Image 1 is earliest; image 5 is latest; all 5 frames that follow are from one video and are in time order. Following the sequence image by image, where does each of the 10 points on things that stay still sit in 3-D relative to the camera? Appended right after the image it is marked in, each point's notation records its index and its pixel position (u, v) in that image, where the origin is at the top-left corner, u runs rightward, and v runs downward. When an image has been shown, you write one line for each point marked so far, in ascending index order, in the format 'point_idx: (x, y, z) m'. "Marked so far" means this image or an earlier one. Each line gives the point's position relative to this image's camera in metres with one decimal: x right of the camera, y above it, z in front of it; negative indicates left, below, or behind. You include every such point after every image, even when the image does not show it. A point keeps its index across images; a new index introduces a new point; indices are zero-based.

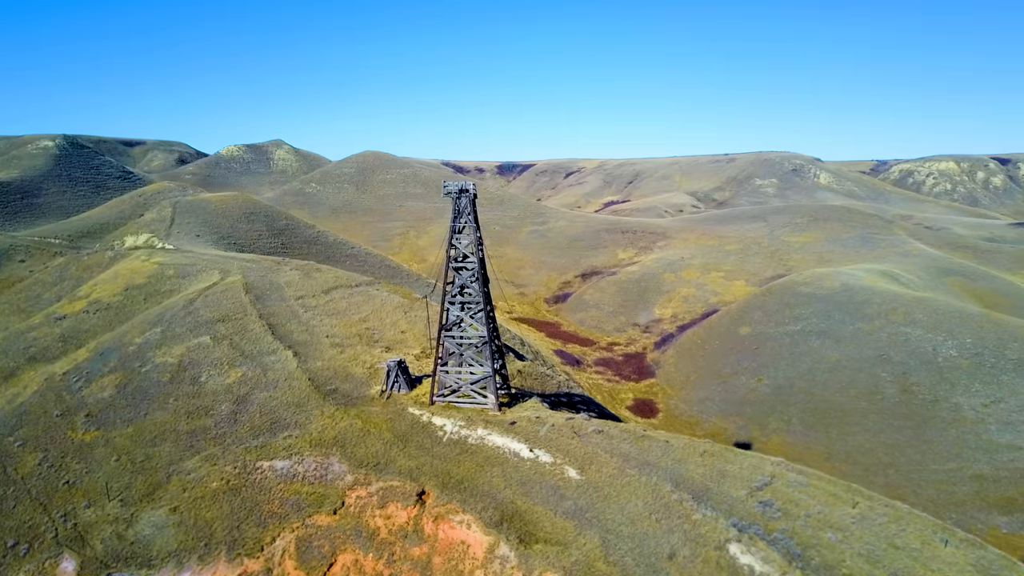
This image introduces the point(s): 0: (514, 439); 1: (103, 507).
0: (+0.1, -3.4, +17.9) m
1: (-8.9, -4.7, +17.5) m
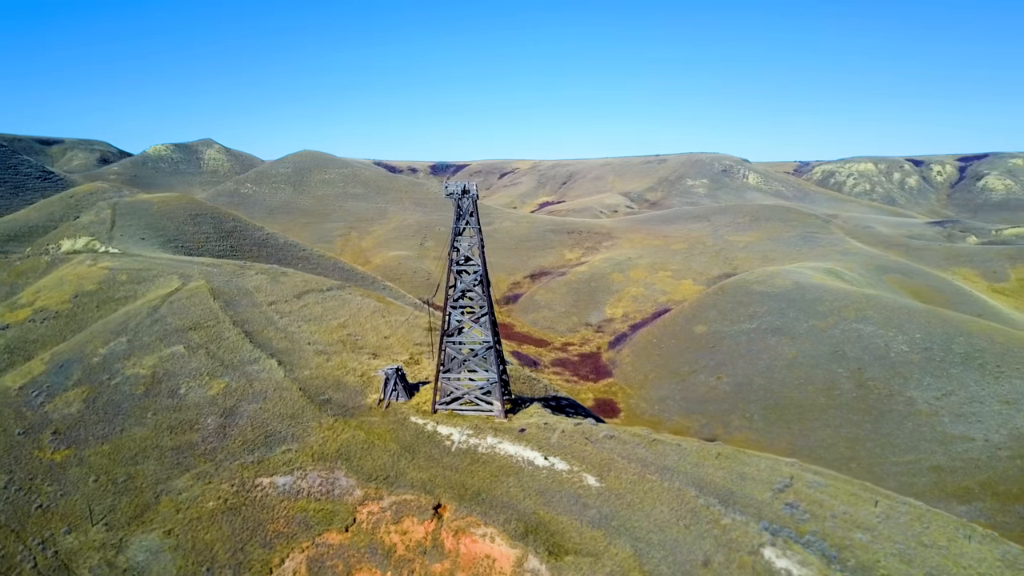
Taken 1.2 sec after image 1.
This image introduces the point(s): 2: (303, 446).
0: (+0.3, -3.4, +17.5) m
1: (-8.6, -4.9, +16.3) m
2: (-4.5, -3.5, +17.7) m
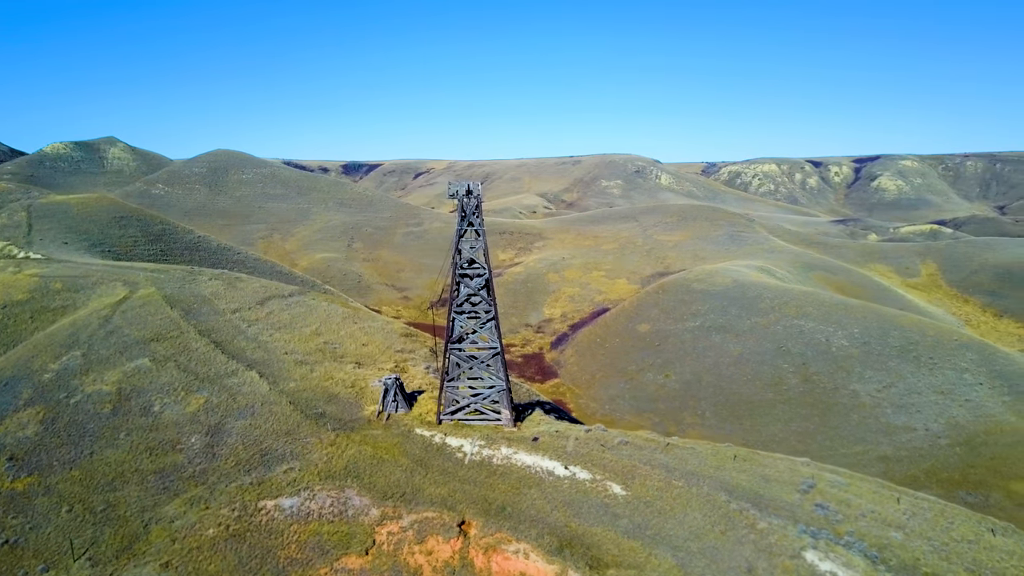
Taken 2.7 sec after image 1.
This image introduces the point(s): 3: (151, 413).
0: (+0.7, -3.5, +16.9) m
1: (-8.0, -5.1, +14.7) m
2: (-4.2, -3.6, +16.5) m
3: (-8.5, -2.9, +19.0) m
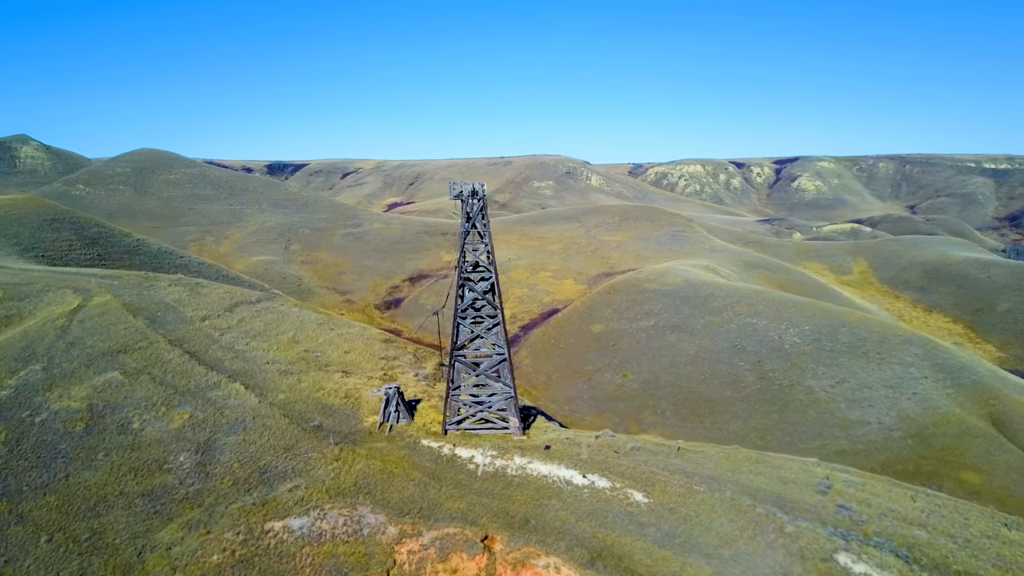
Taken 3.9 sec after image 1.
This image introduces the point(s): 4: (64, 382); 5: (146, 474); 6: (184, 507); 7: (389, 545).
0: (+0.9, -3.6, +16.4) m
1: (-7.5, -5.3, +13.4) m
2: (-3.9, -3.7, +15.6) m
3: (-8.4, -3.1, +17.7) m
4: (-10.9, -2.3, +19.7) m
5: (-7.4, -3.7, +16.3) m
6: (-6.2, -4.1, +15.3) m
7: (-2.1, -4.5, +14.0) m
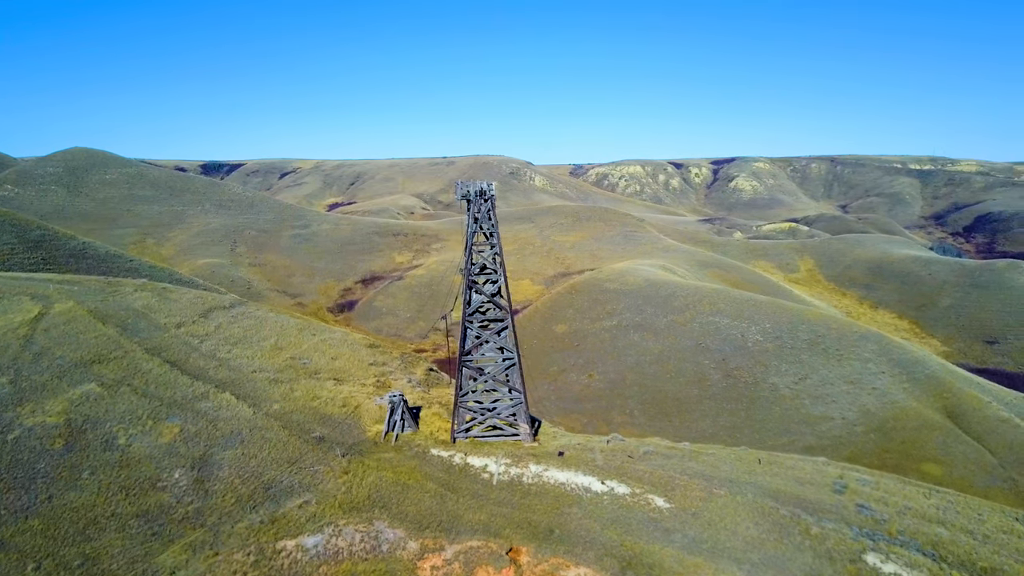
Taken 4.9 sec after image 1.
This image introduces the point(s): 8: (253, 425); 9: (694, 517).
0: (+1.2, -3.6, +16.0) m
1: (-7.0, -5.4, +12.4) m
2: (-3.5, -3.8, +14.9) m
3: (-8.1, -3.2, +16.6) m
4: (-10.9, -2.4, +18.4) m
5: (-7.1, -3.9, +15.3) m
6: (-5.8, -4.2, +14.4) m
7: (-1.6, -4.5, +13.4) m
8: (-5.6, -2.9, +17.2) m
9: (+3.4, -4.2, +14.8) m
